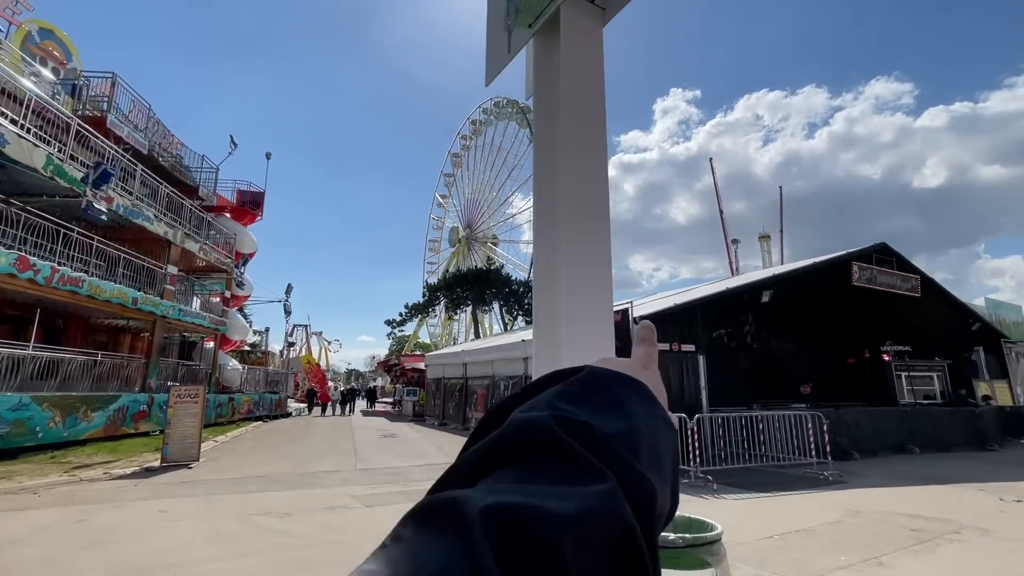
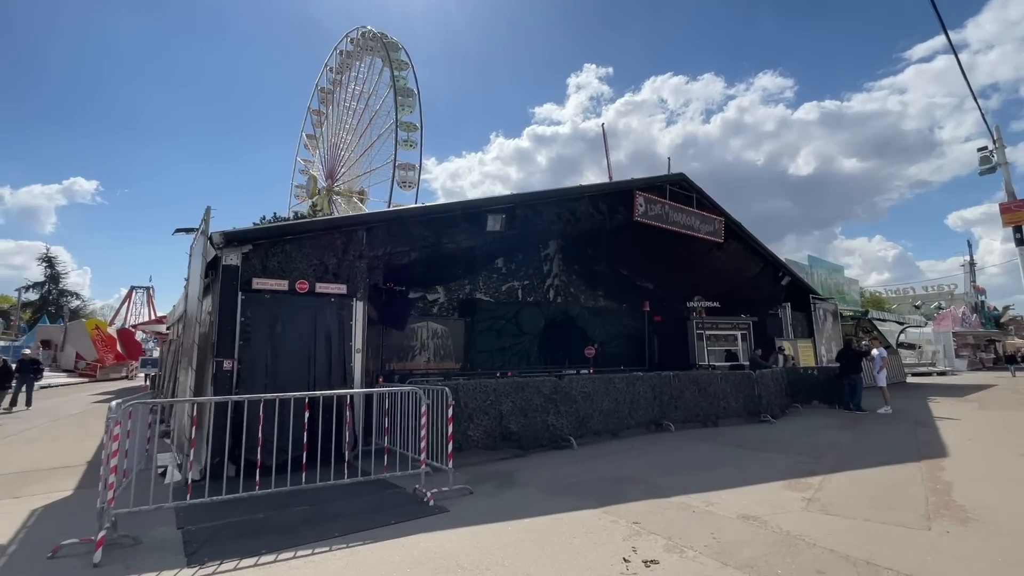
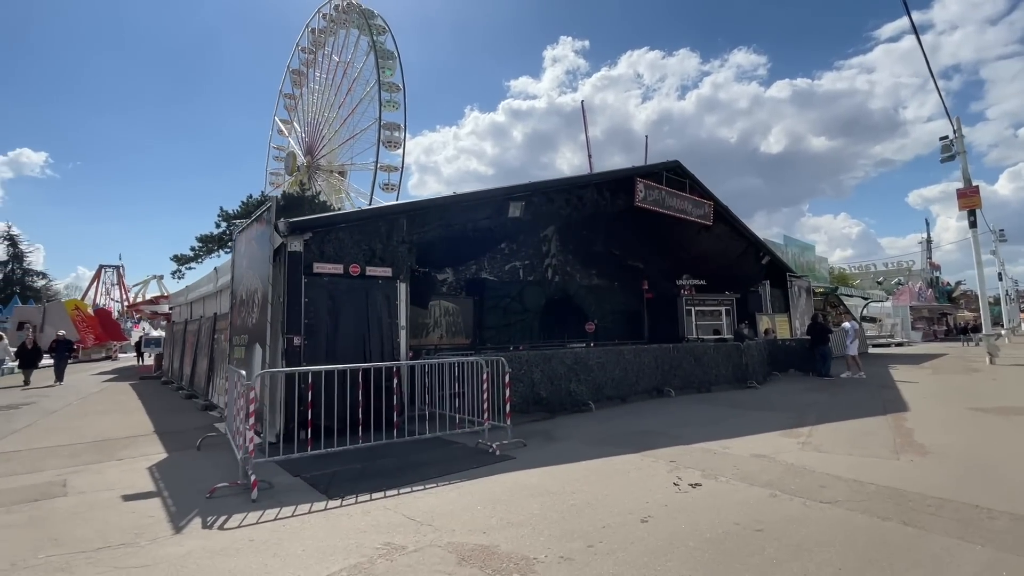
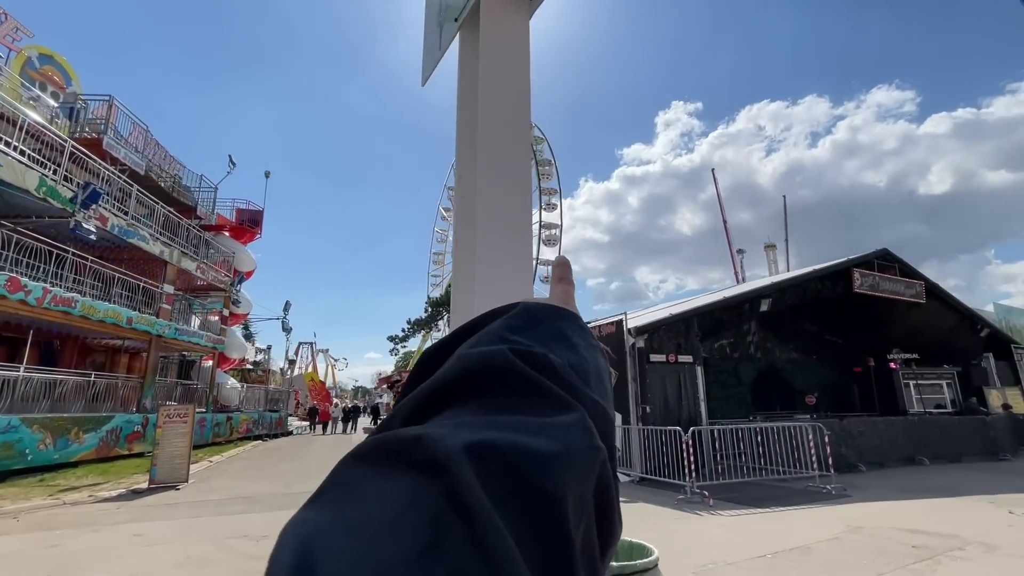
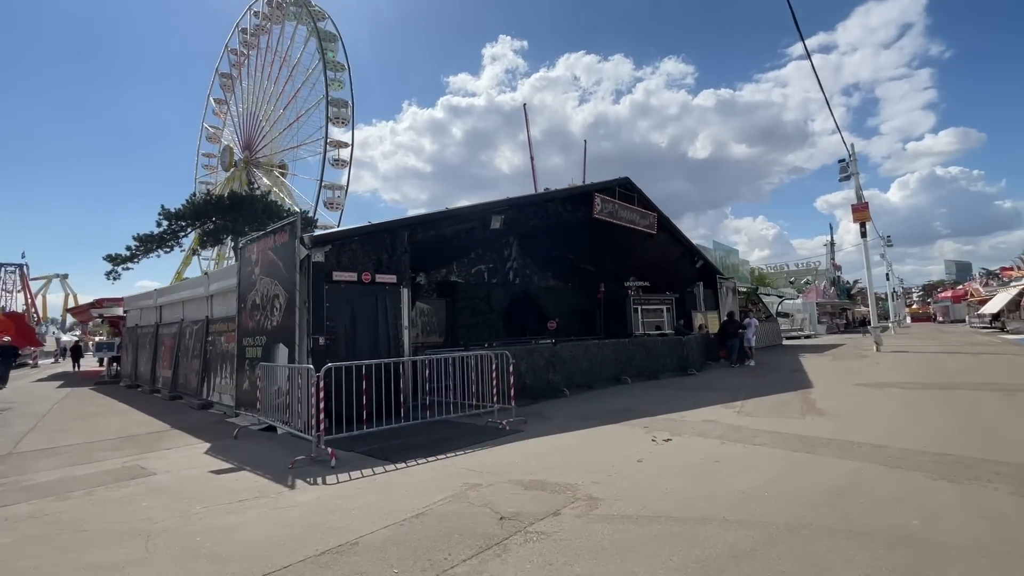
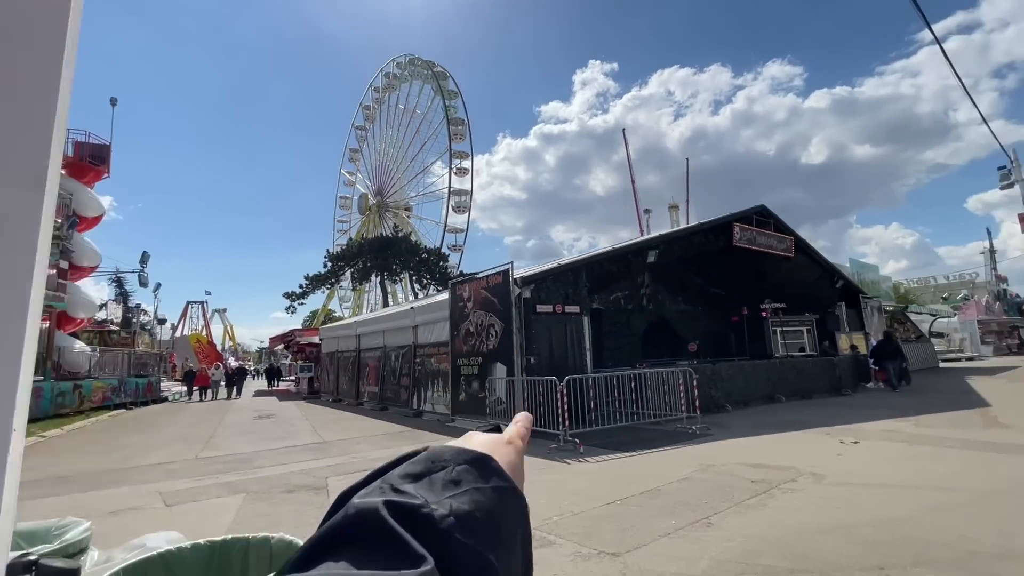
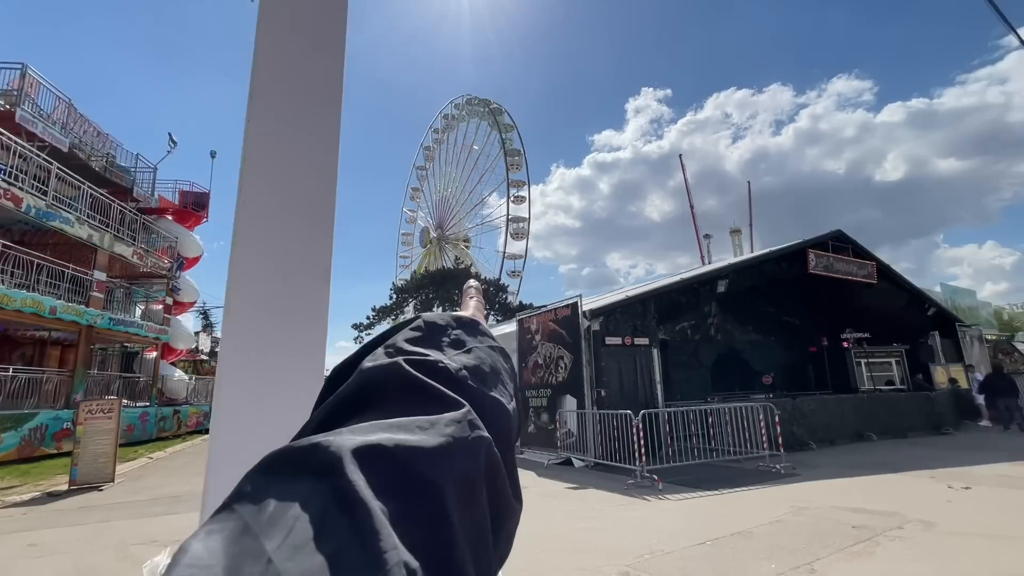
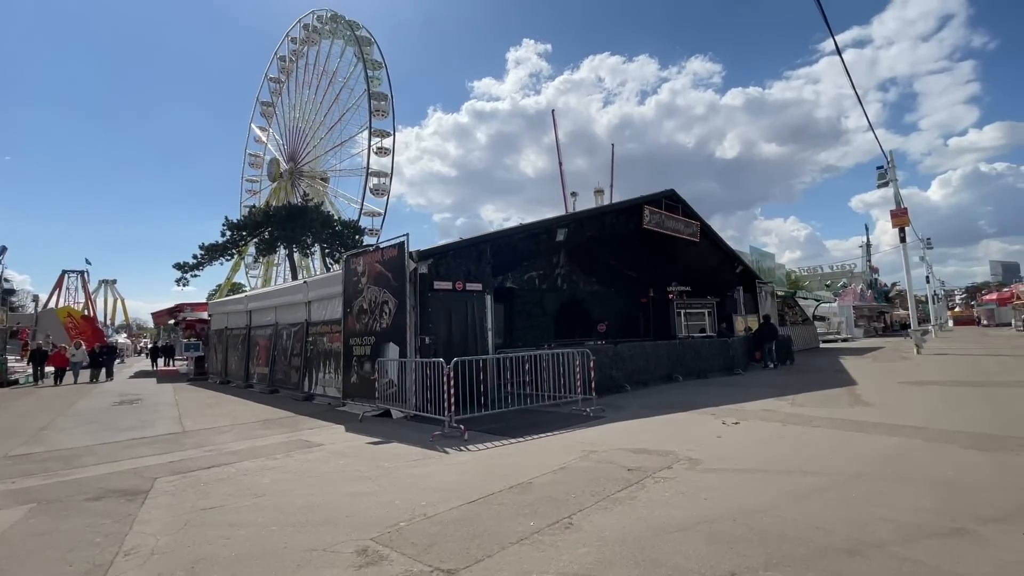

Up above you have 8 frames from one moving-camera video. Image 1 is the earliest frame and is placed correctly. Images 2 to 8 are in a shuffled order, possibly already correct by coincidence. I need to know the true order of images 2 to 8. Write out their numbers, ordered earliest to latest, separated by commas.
4, 7, 6, 8, 5, 3, 2
